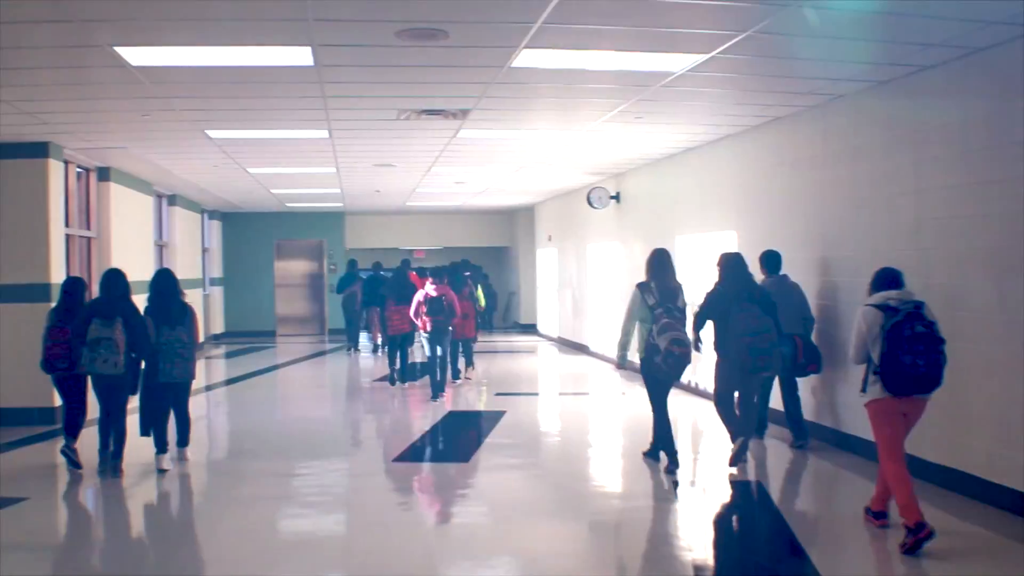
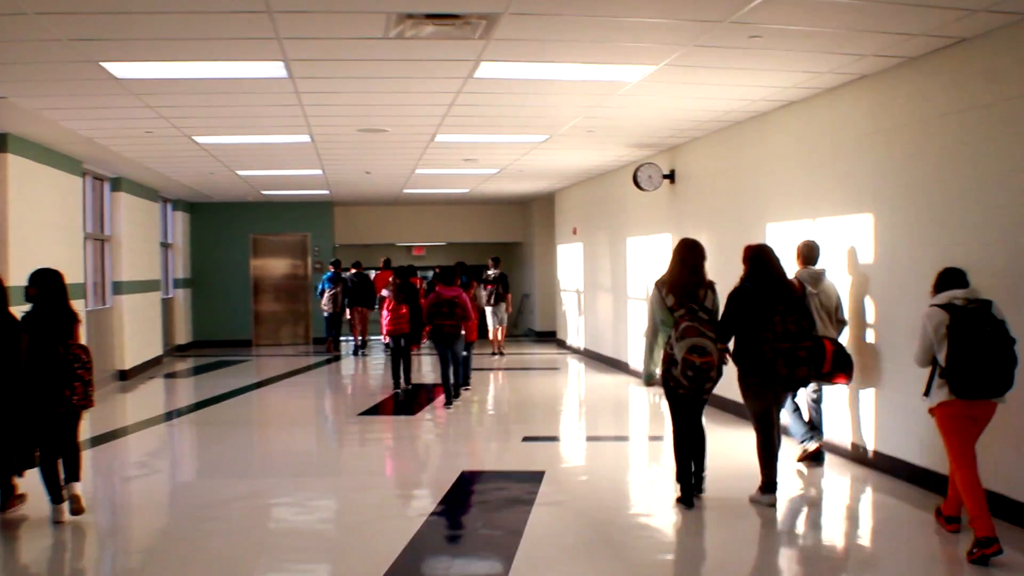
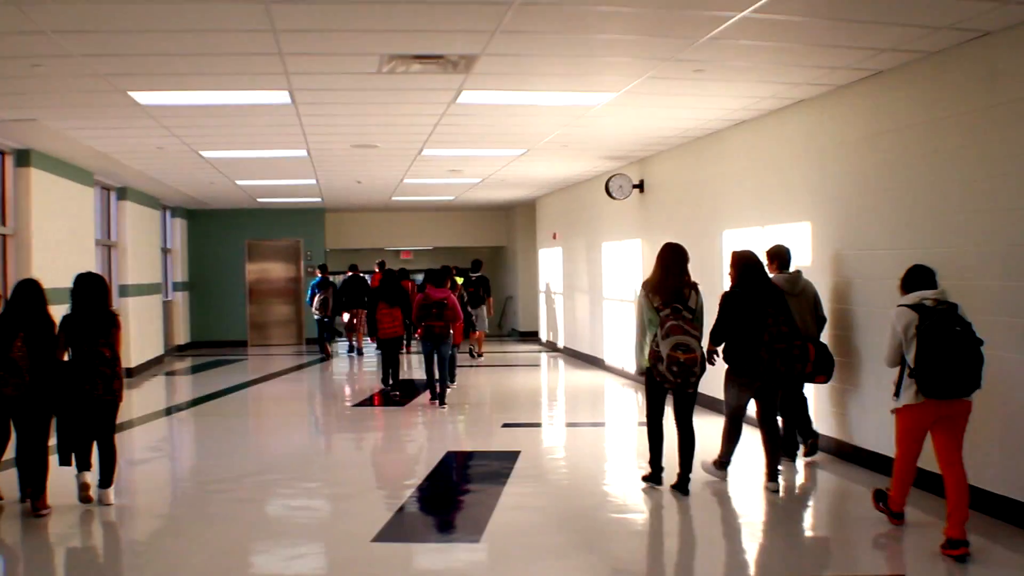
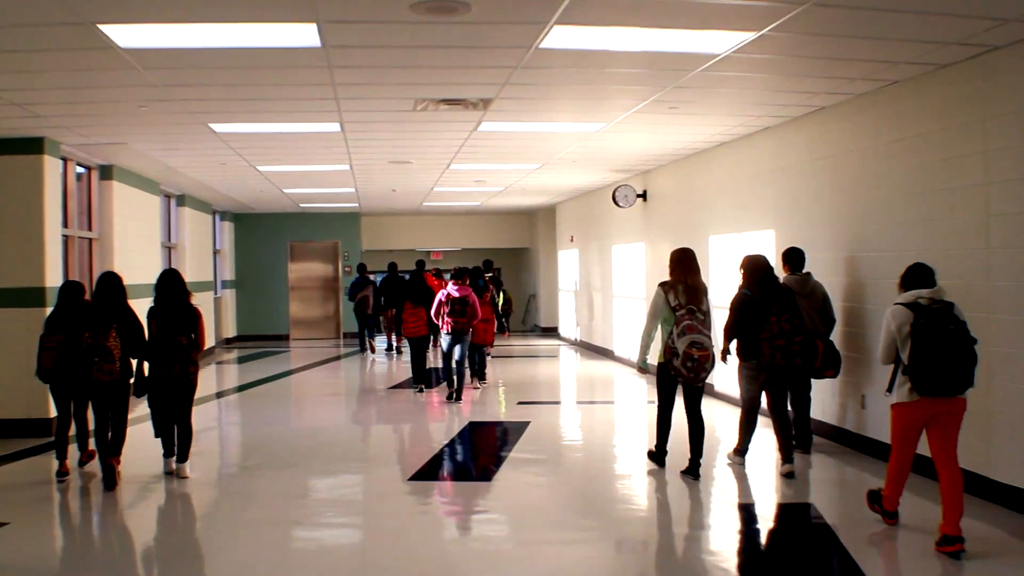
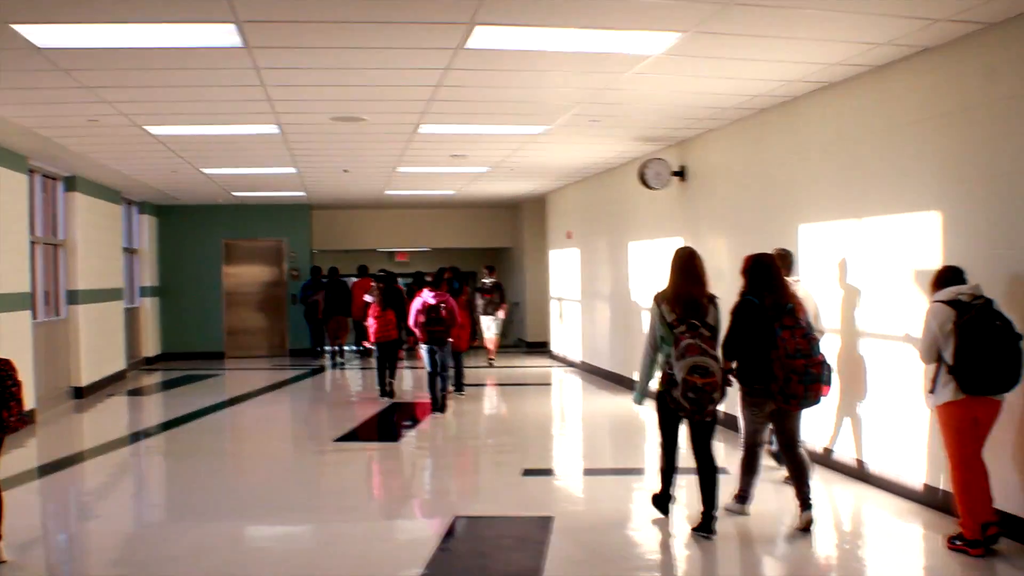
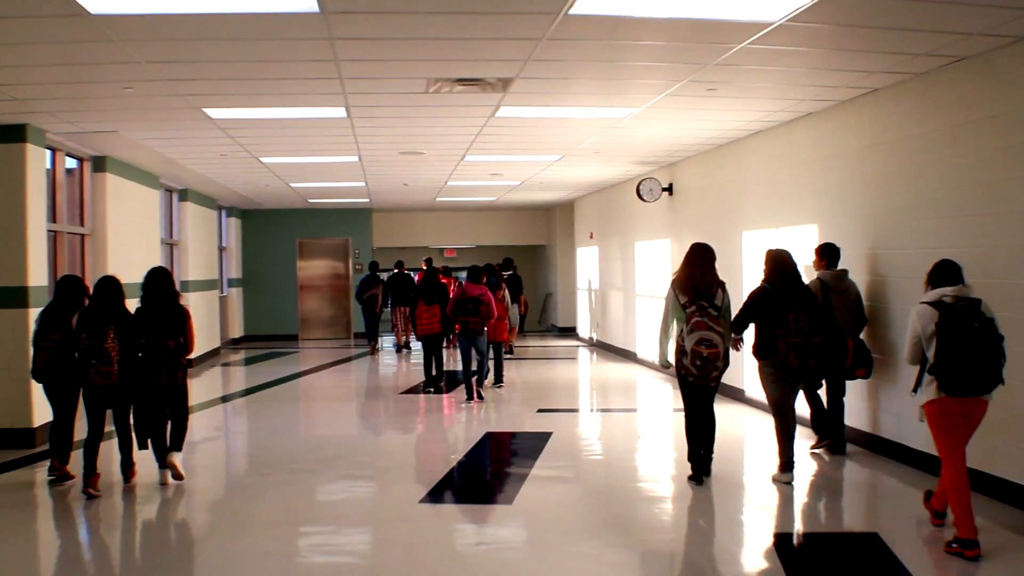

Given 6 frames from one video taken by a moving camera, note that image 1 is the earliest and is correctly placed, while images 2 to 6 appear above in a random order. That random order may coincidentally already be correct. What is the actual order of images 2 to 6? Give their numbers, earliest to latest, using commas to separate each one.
4, 6, 3, 2, 5
